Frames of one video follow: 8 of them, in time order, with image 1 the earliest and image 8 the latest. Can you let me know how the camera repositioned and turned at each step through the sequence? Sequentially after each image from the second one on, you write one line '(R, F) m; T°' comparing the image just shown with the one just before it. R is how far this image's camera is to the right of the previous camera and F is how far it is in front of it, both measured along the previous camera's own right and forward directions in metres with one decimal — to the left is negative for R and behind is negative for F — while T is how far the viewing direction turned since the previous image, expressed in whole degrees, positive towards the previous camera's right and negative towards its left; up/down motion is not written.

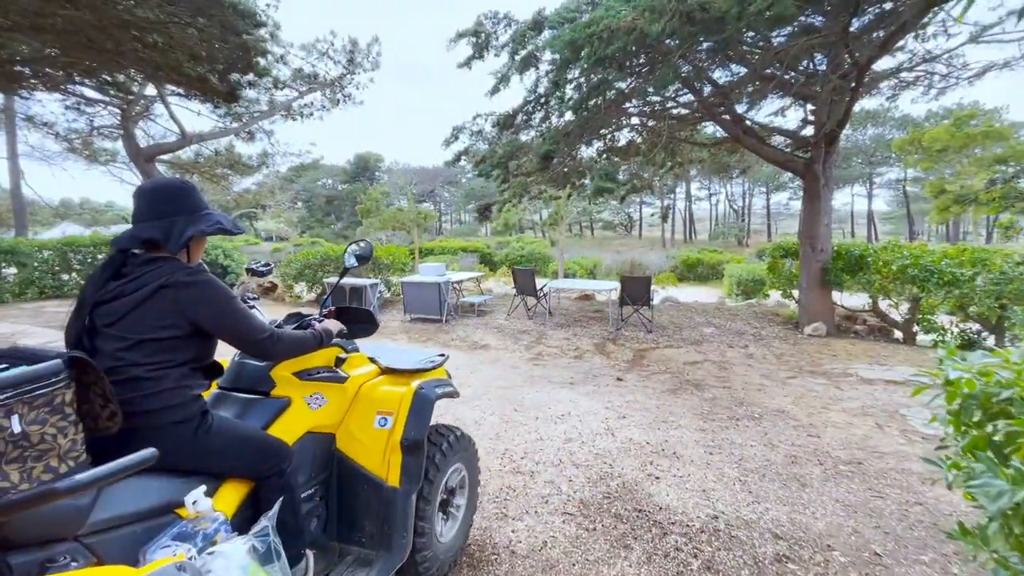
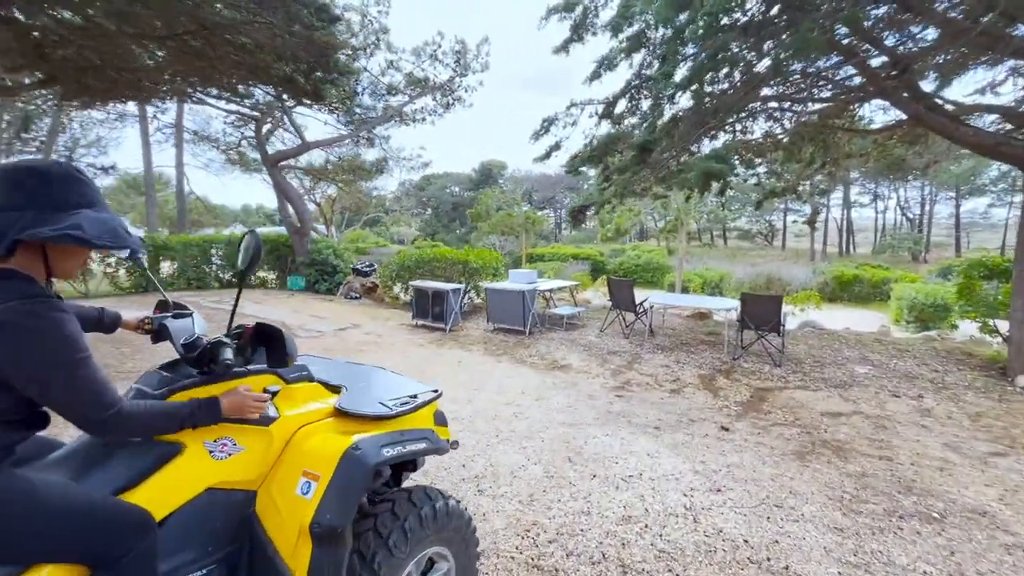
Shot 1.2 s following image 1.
(+0.4, +0.9) m; -15°
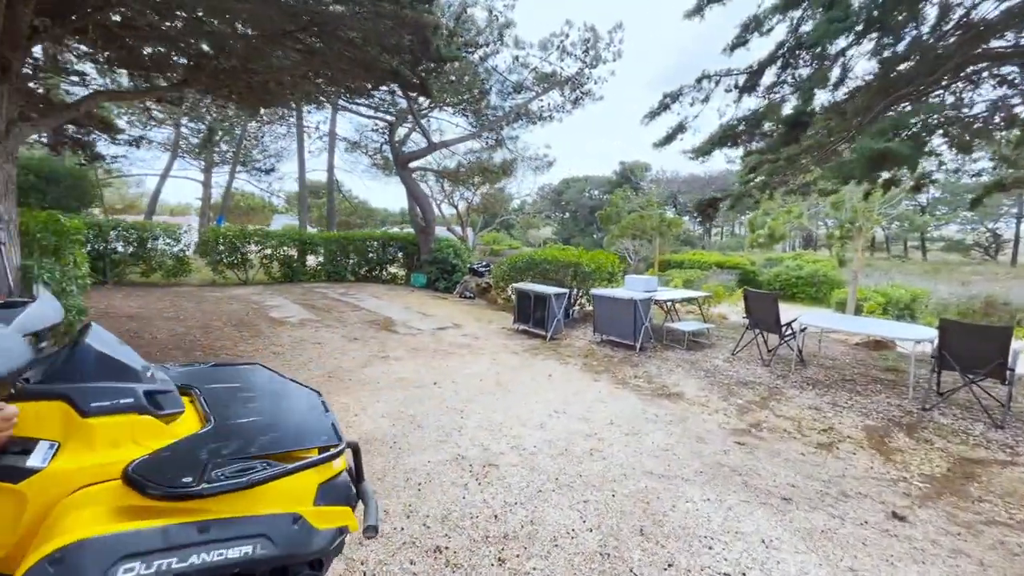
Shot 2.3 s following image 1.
(+0.4, +0.7) m; -17°
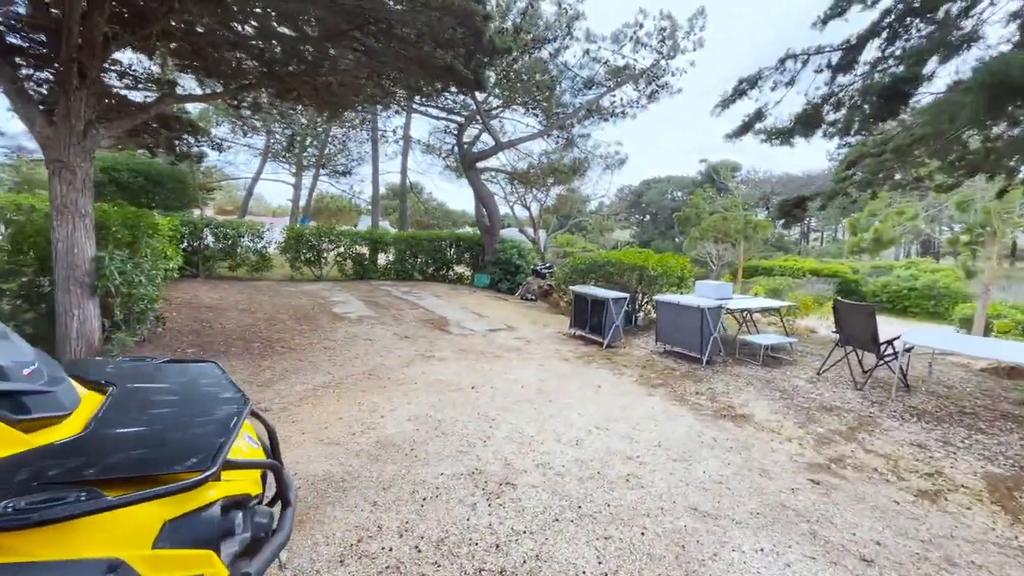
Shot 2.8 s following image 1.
(+0.3, +0.3) m; -9°
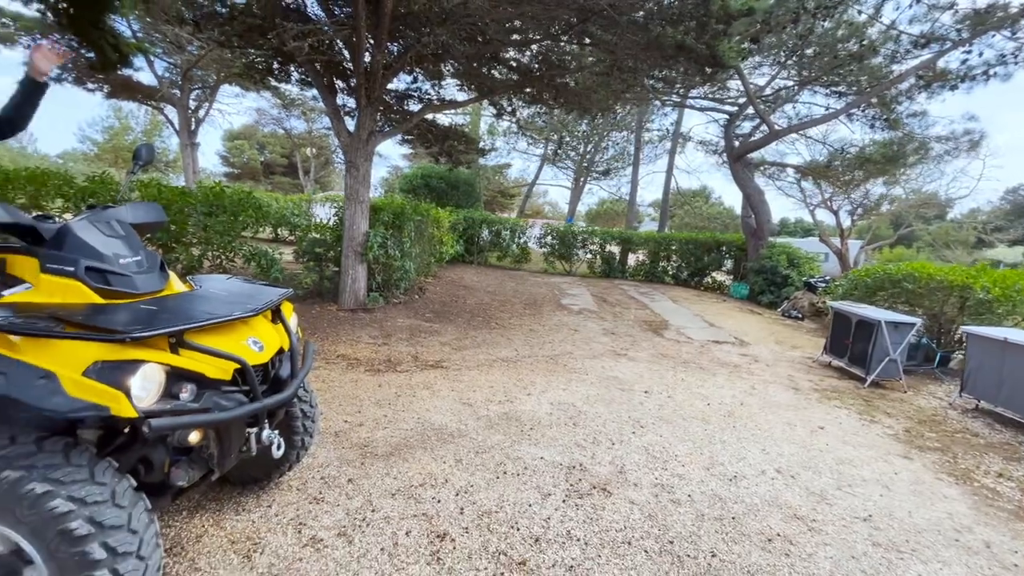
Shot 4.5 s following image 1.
(+0.8, +0.4) m; -33°
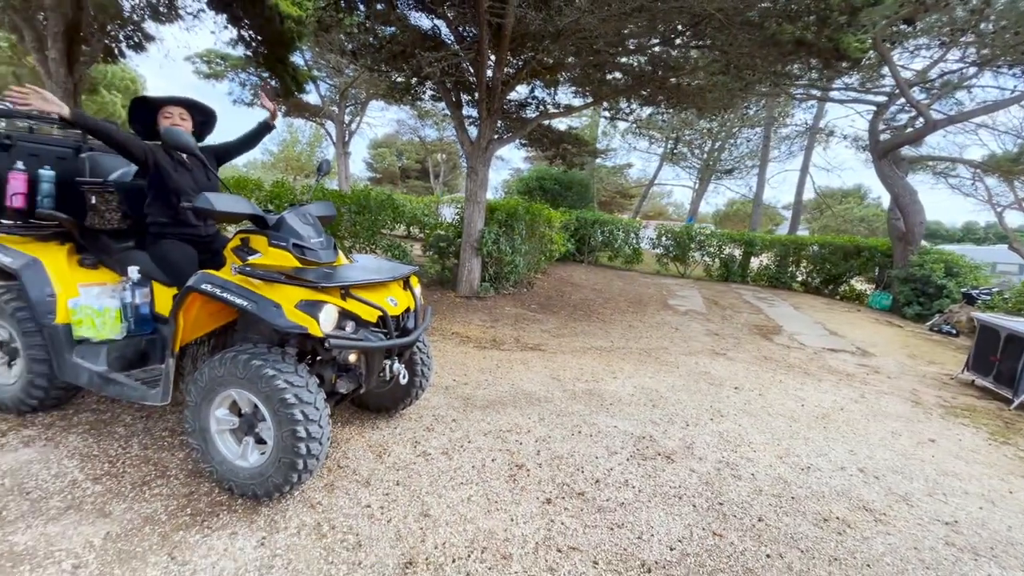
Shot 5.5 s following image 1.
(+0.2, -0.4) m; -14°
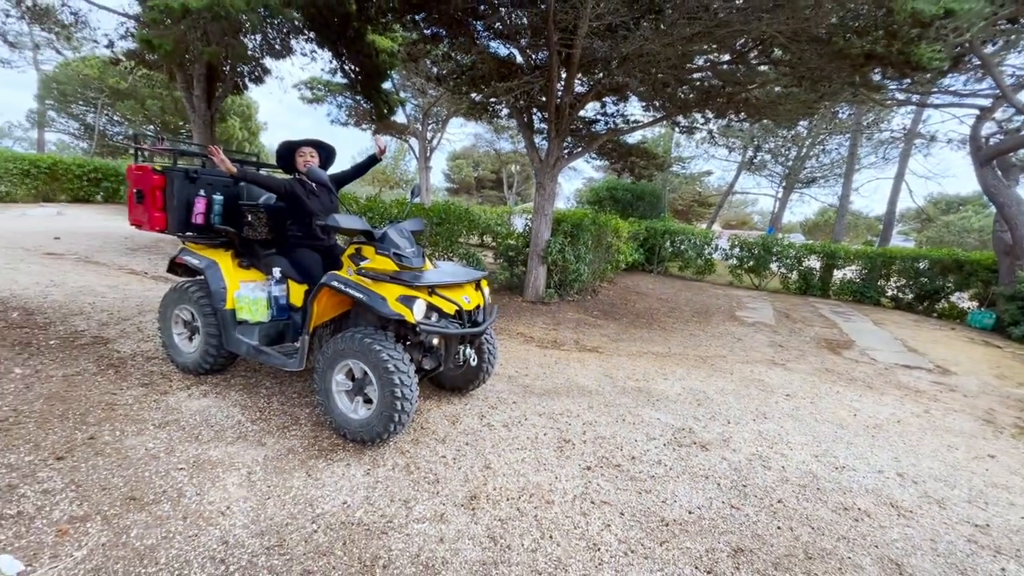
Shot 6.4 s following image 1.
(+0.1, -0.5) m; -9°
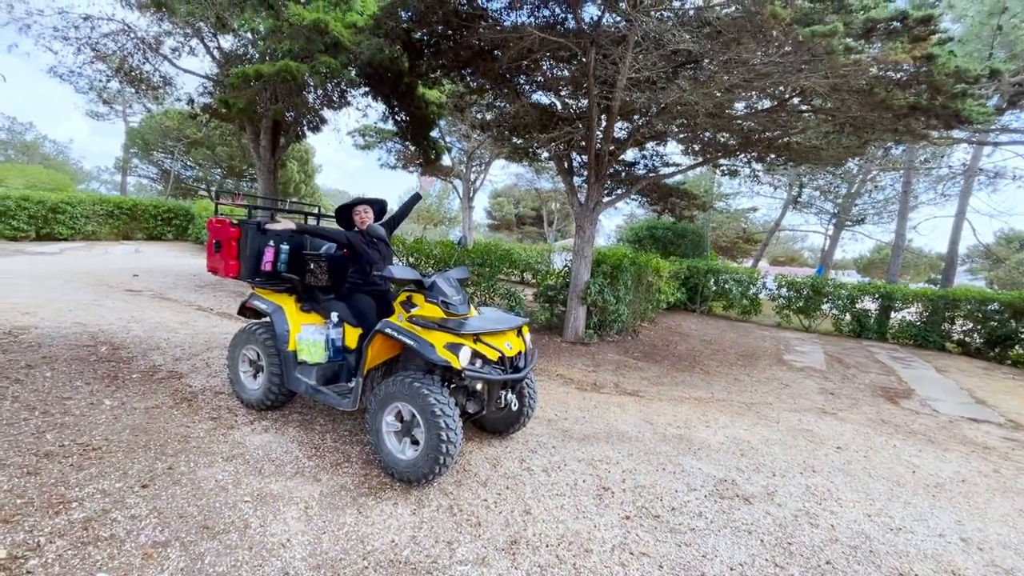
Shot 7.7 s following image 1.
(0.0, -0.1) m; -5°
